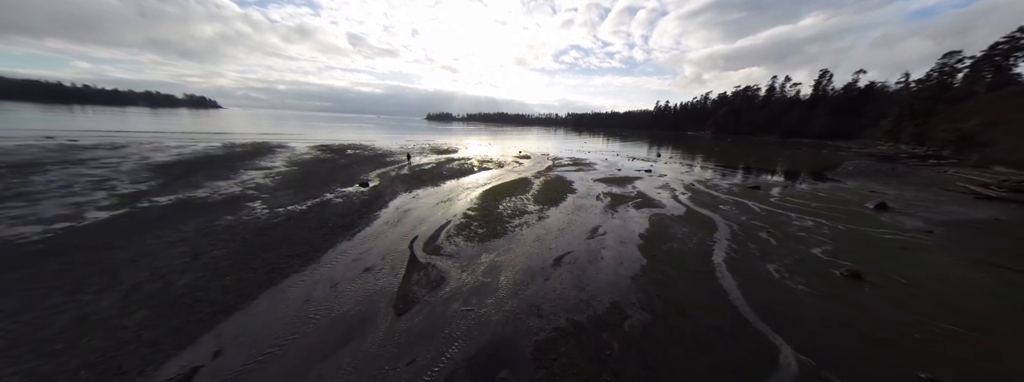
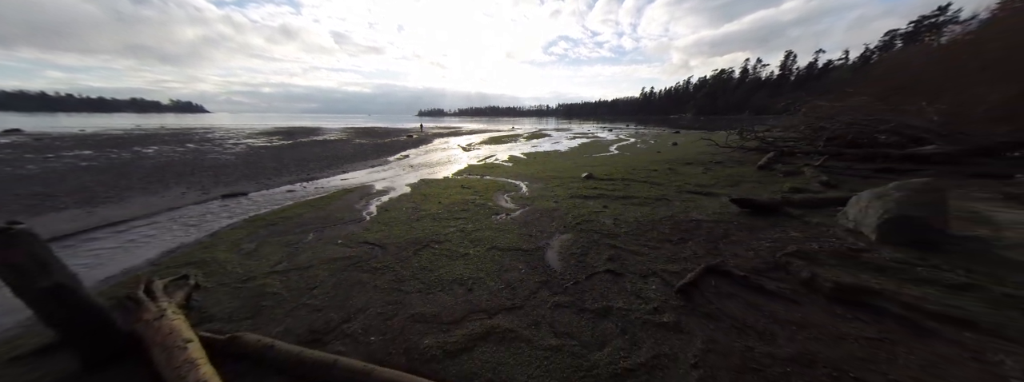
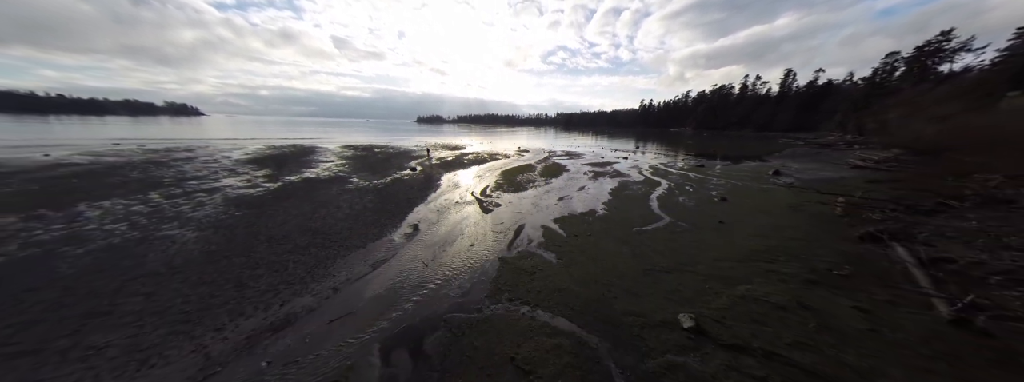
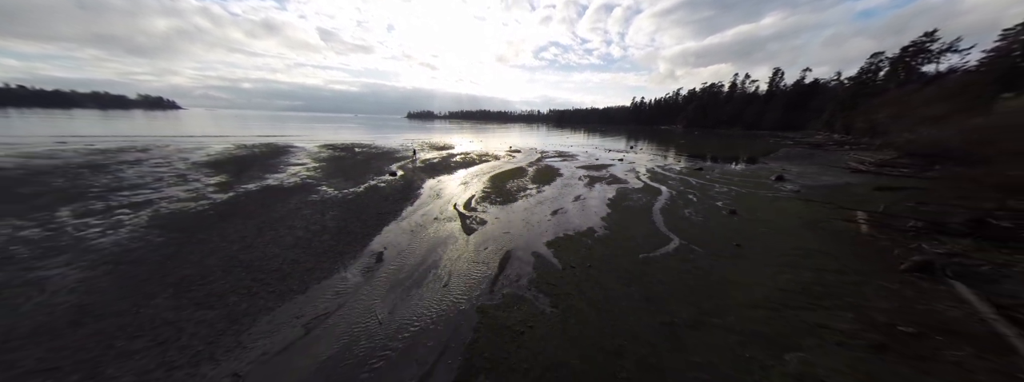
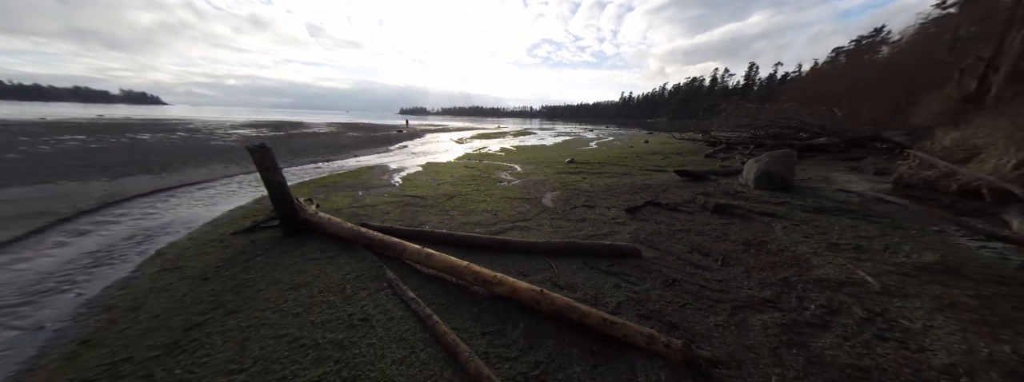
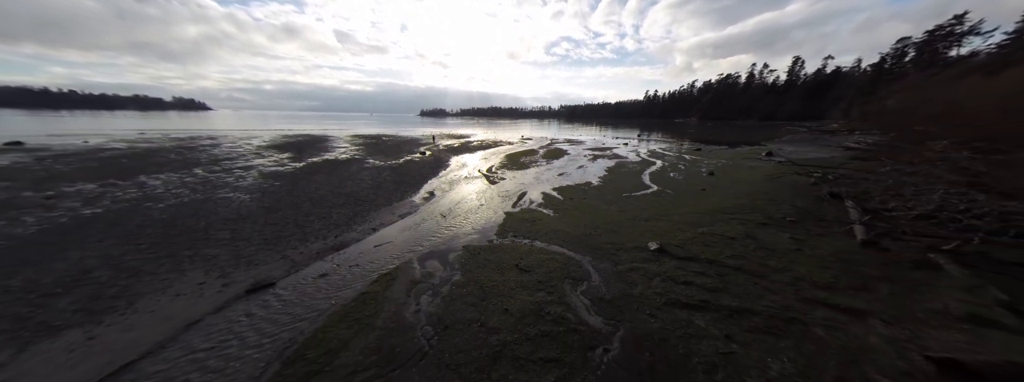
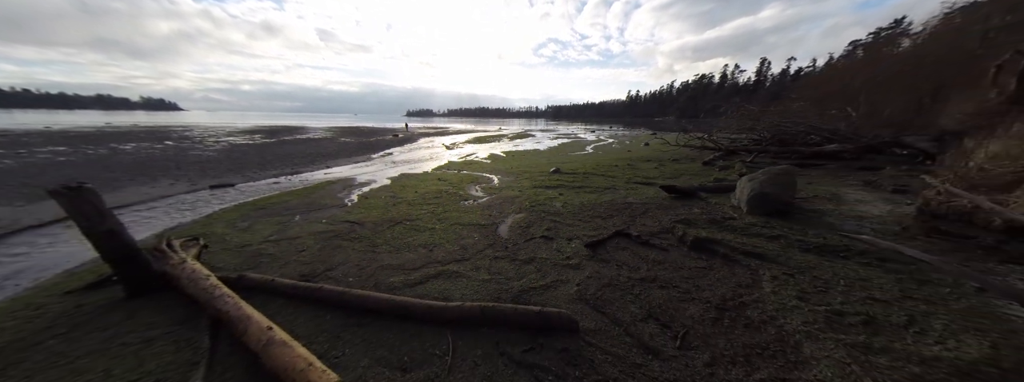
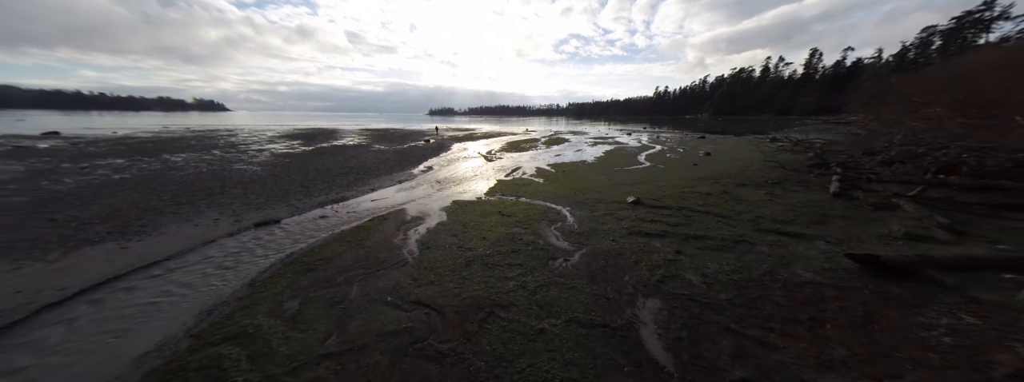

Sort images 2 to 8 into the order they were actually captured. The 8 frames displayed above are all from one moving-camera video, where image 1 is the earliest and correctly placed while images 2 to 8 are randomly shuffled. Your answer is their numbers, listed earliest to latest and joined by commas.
4, 3, 6, 8, 2, 7, 5
